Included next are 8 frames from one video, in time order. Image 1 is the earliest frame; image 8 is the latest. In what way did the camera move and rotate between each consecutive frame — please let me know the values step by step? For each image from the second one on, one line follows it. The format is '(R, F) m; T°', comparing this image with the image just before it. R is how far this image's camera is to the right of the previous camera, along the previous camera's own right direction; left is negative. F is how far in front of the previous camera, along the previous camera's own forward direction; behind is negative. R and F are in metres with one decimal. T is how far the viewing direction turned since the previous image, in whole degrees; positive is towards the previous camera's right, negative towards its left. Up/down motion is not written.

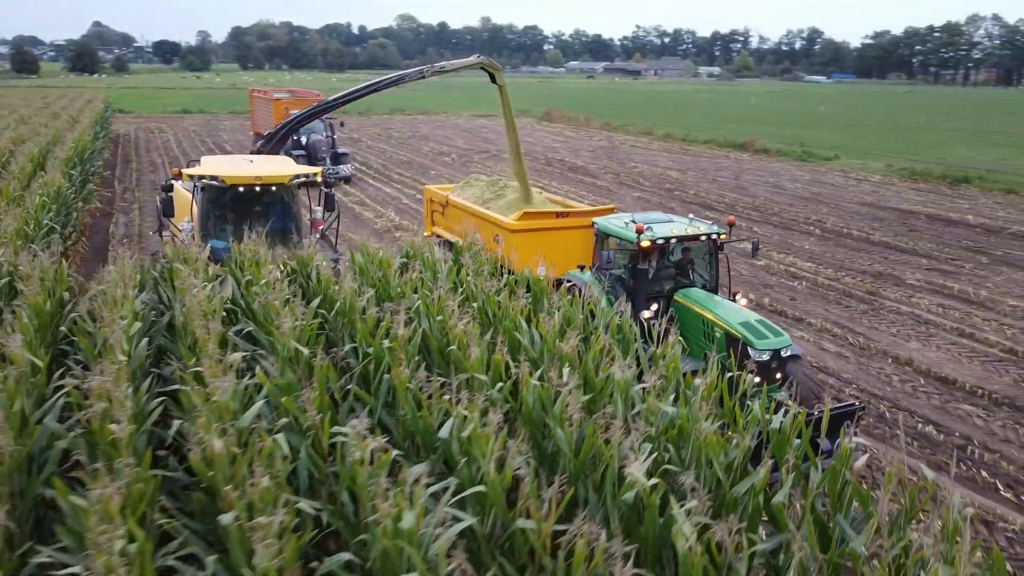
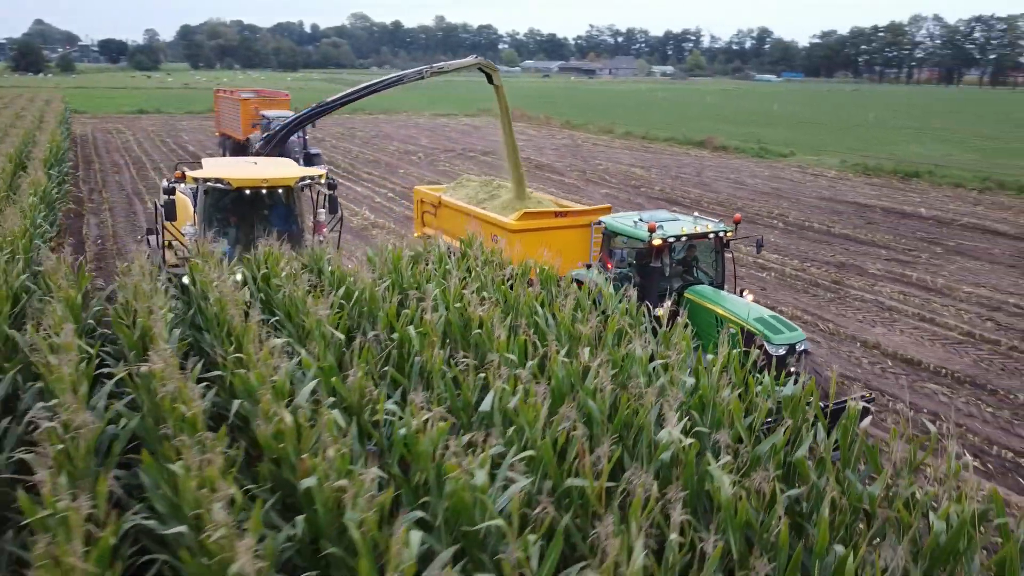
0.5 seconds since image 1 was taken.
(-0.5, -0.4) m; +3°
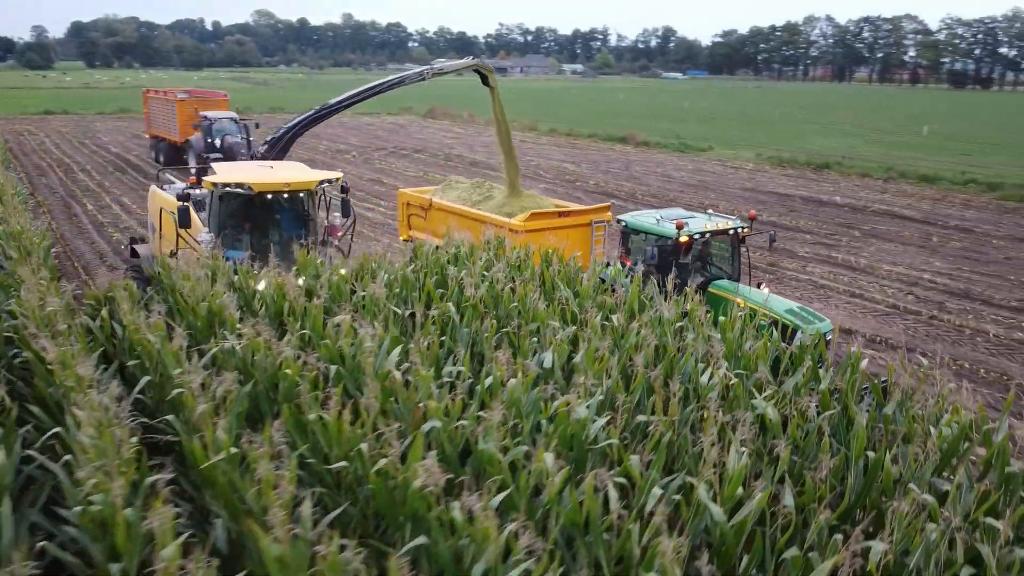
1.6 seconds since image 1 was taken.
(-1.0, -0.7) m; +6°
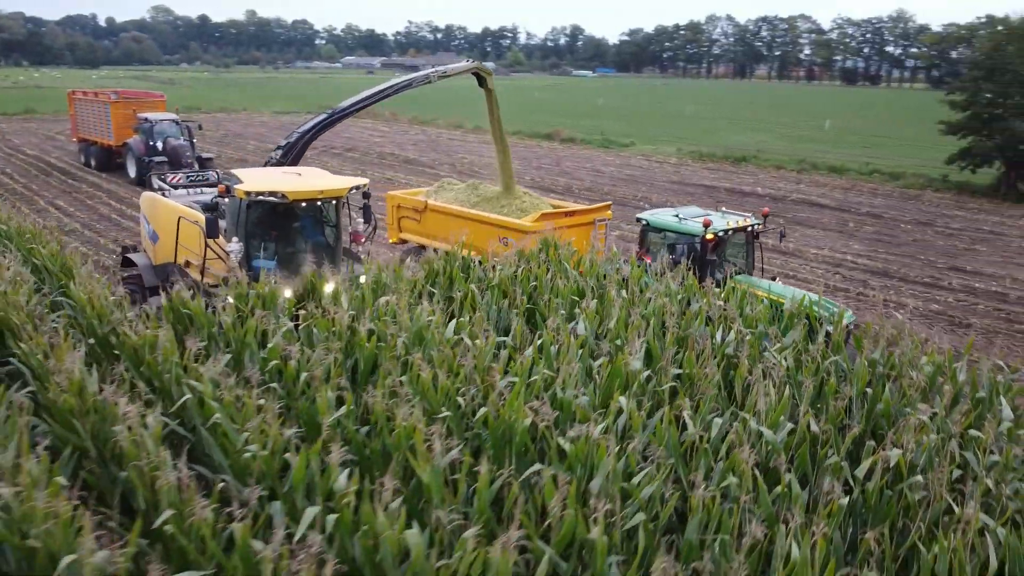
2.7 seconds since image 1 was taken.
(-1.0, -0.7) m; +6°
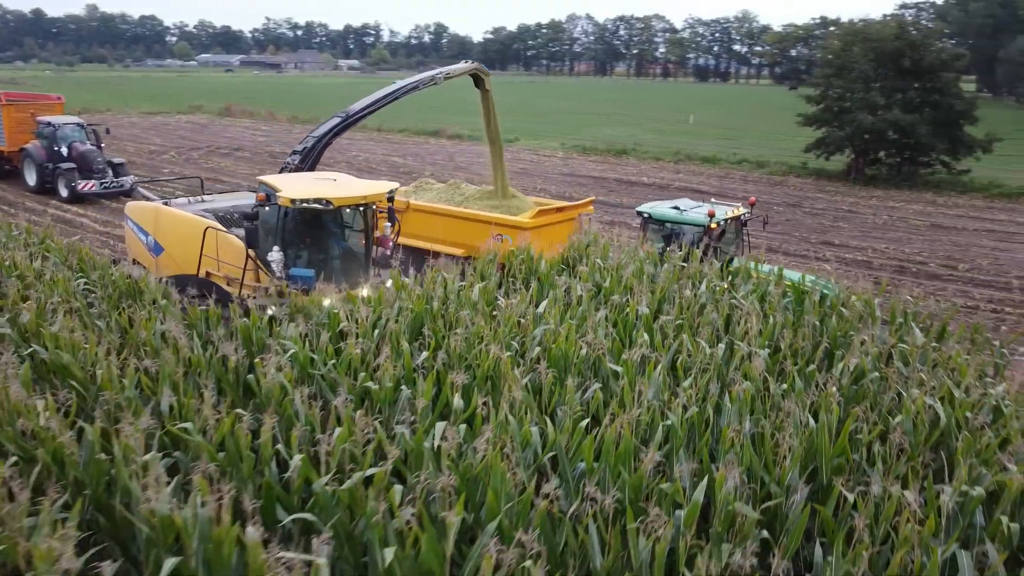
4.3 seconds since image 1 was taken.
(-1.3, -1.0) m; +9°
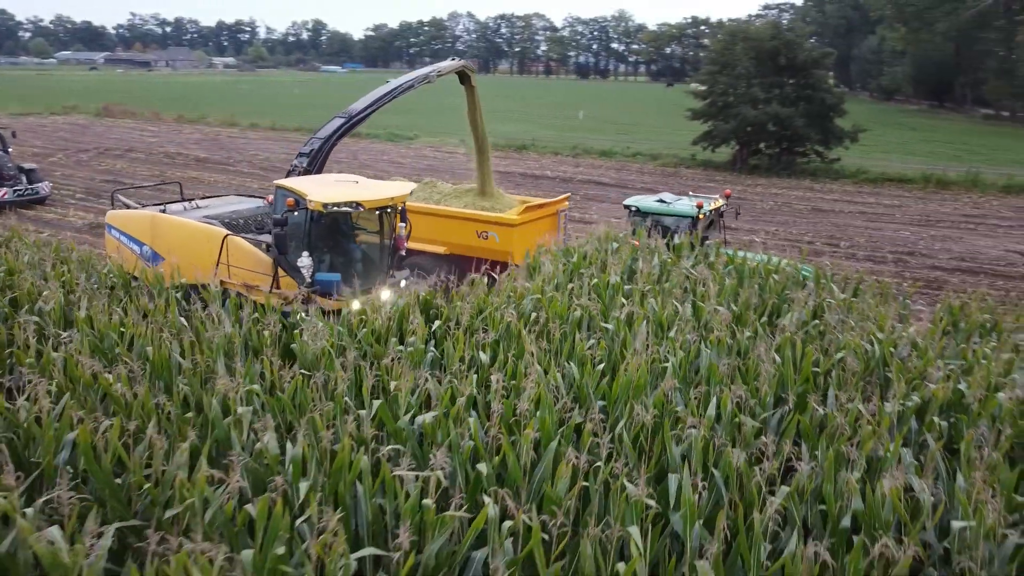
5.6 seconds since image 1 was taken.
(-0.9, -0.7) m; +8°
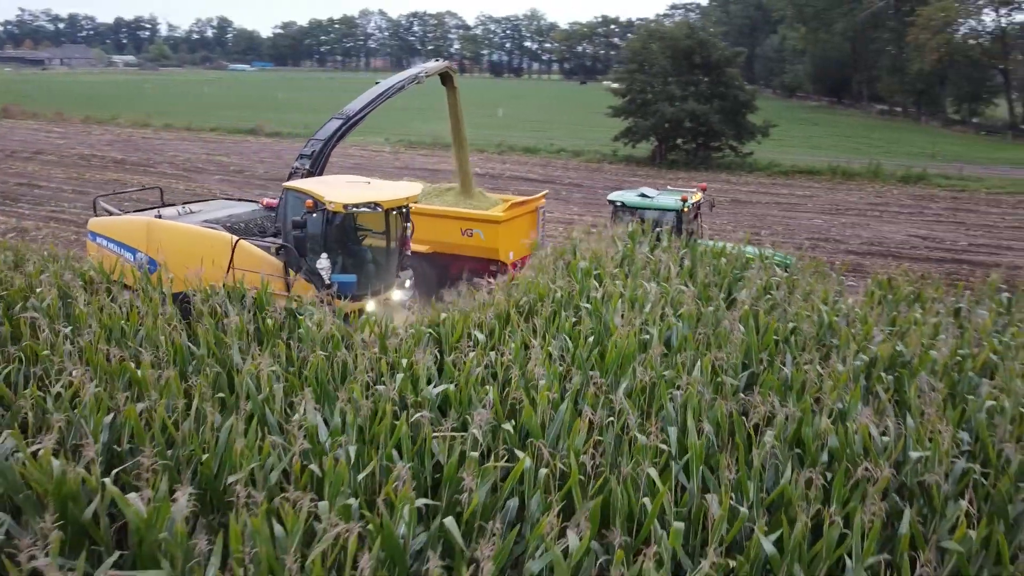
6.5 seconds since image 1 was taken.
(-0.6, -0.5) m; +6°
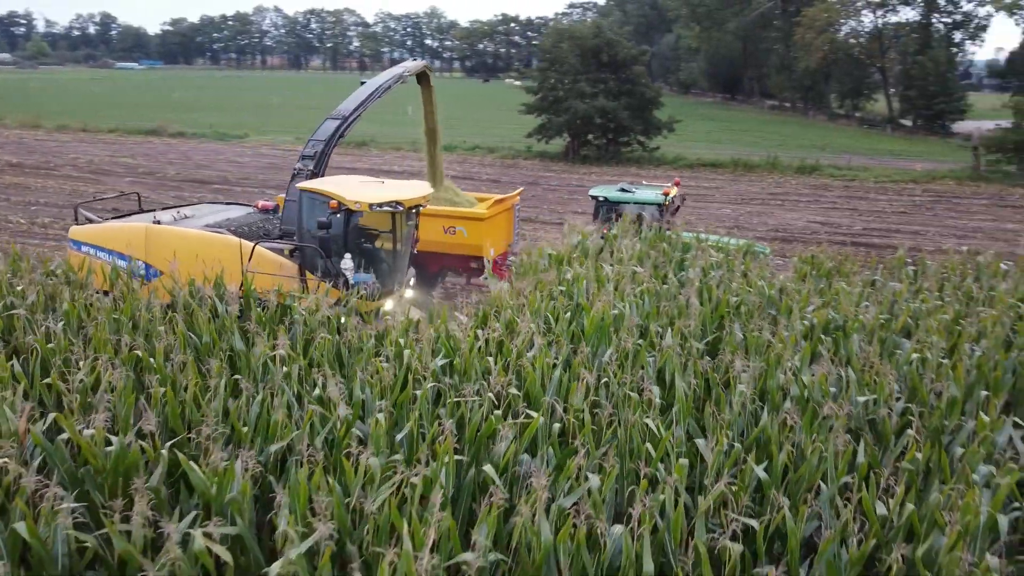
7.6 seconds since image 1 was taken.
(-0.6, -0.5) m; +7°
